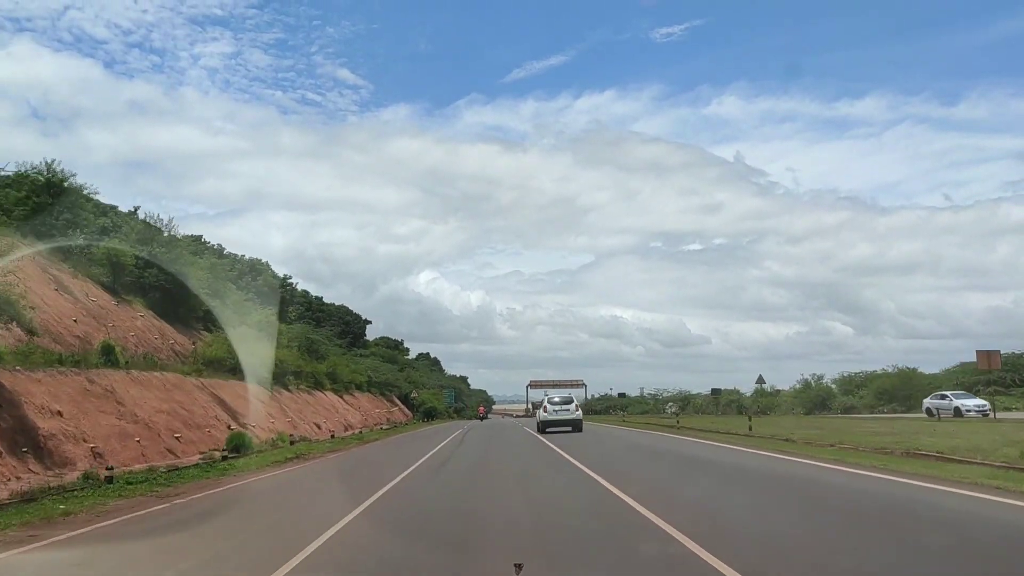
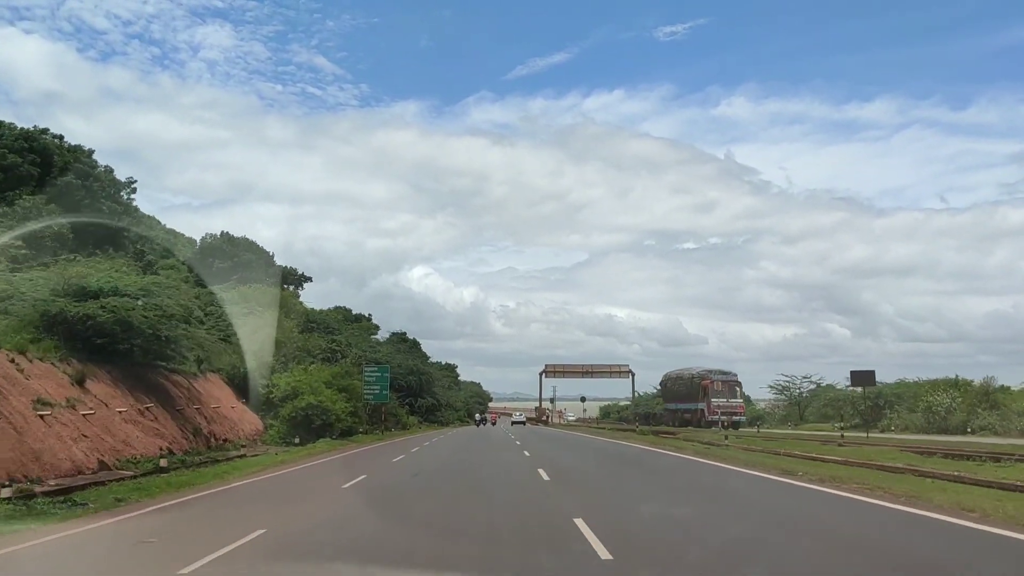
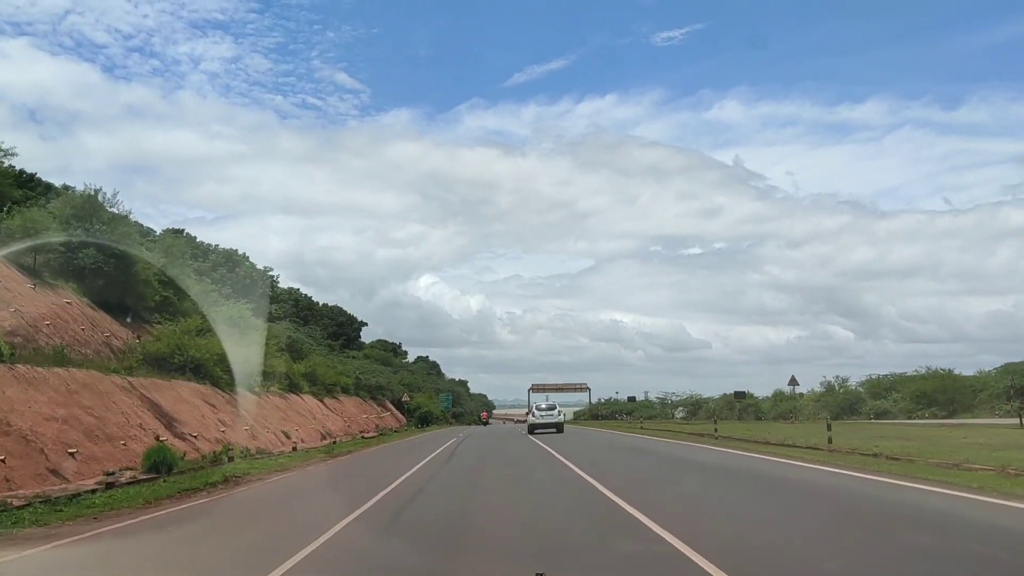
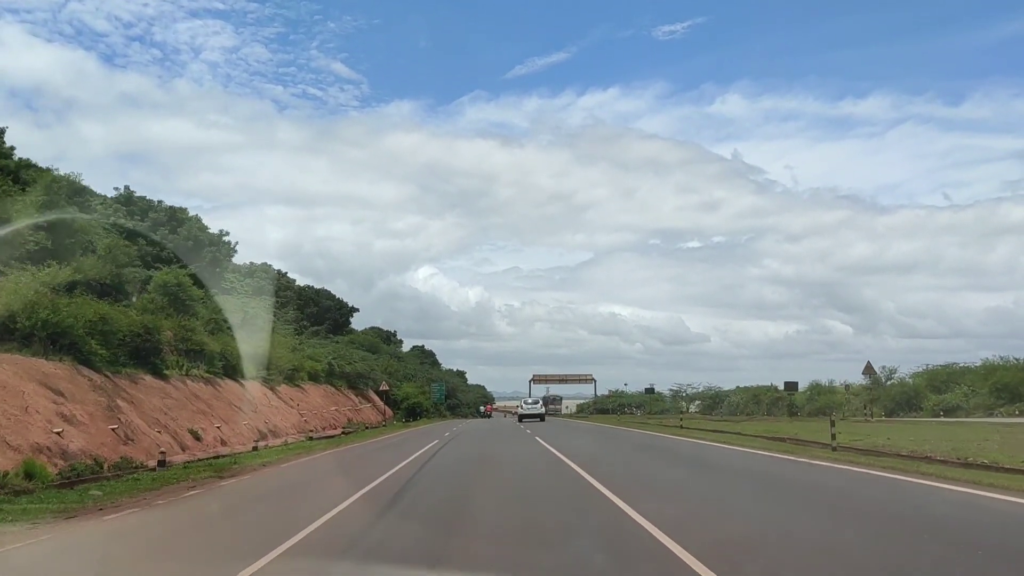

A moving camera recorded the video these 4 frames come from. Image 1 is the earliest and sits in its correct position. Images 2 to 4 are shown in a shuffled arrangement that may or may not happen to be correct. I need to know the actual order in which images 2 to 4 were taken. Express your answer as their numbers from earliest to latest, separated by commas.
3, 4, 2
